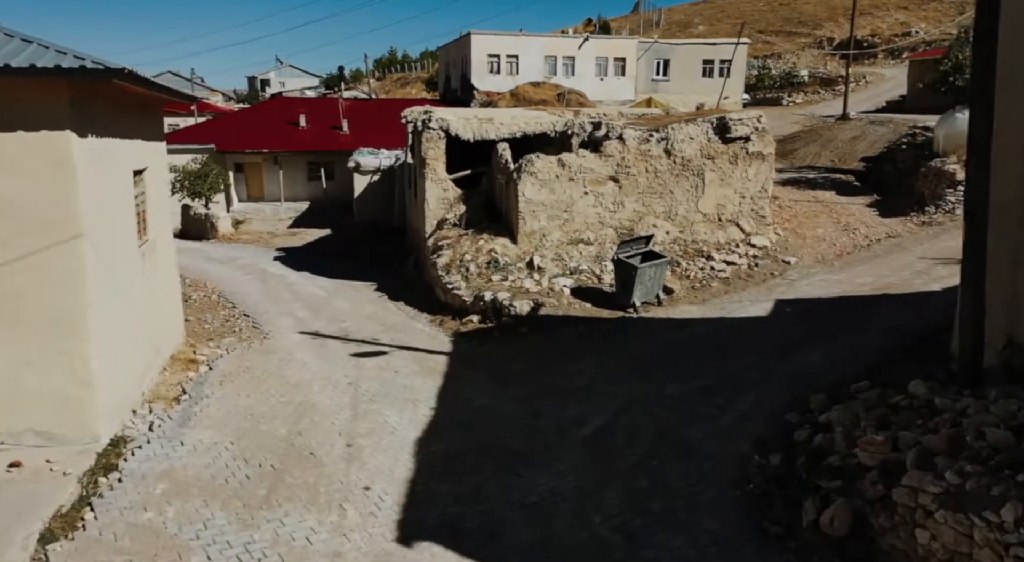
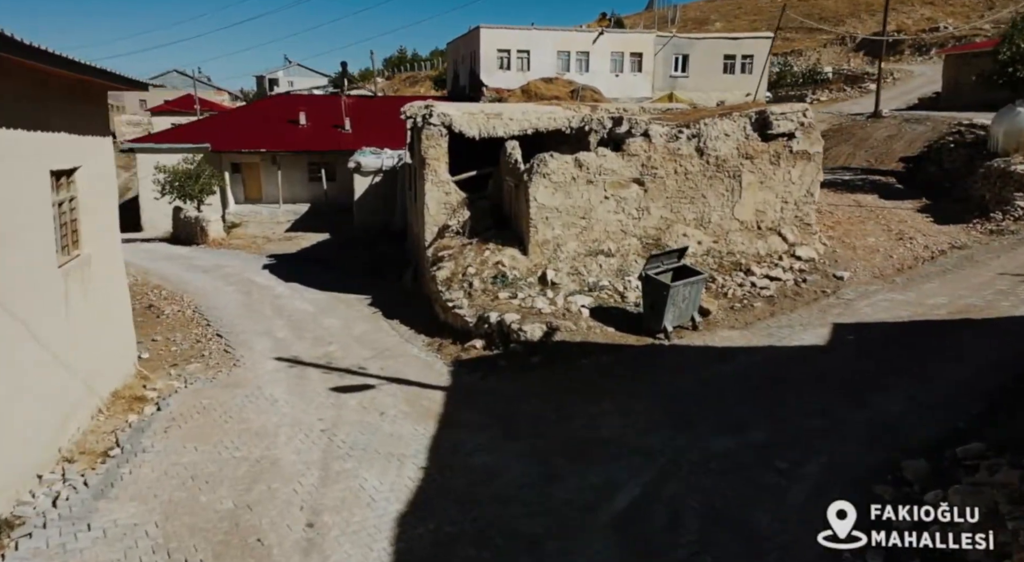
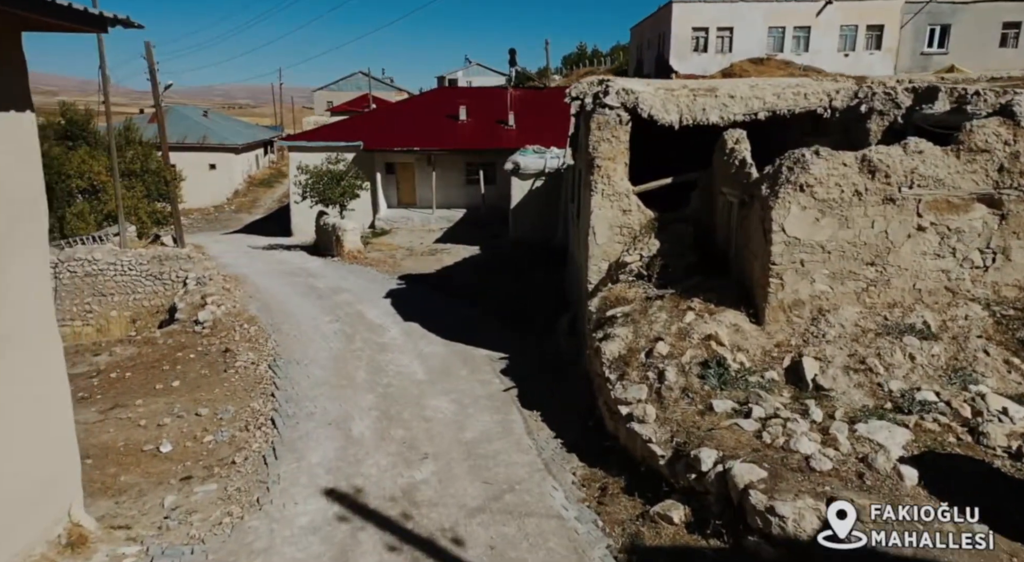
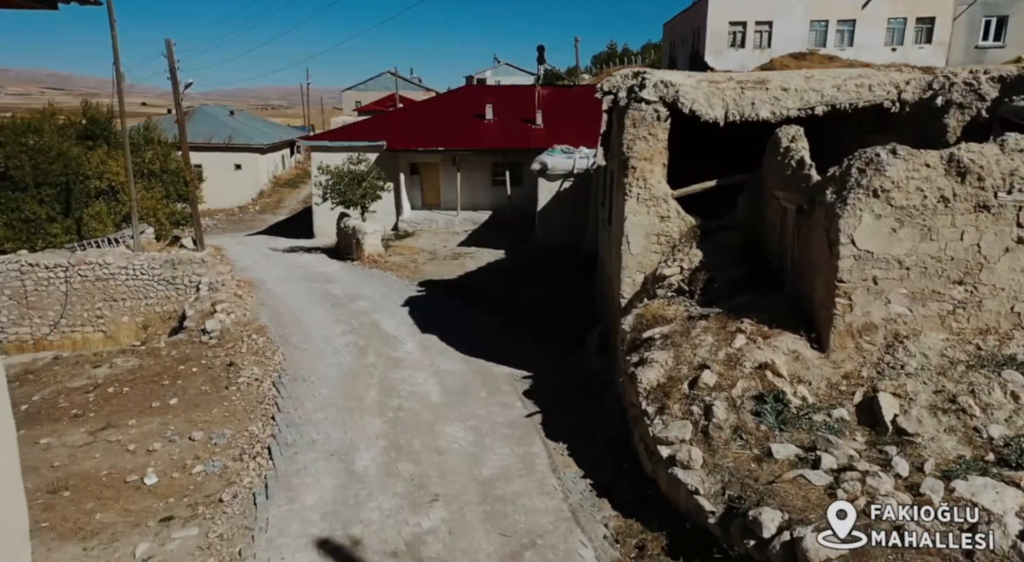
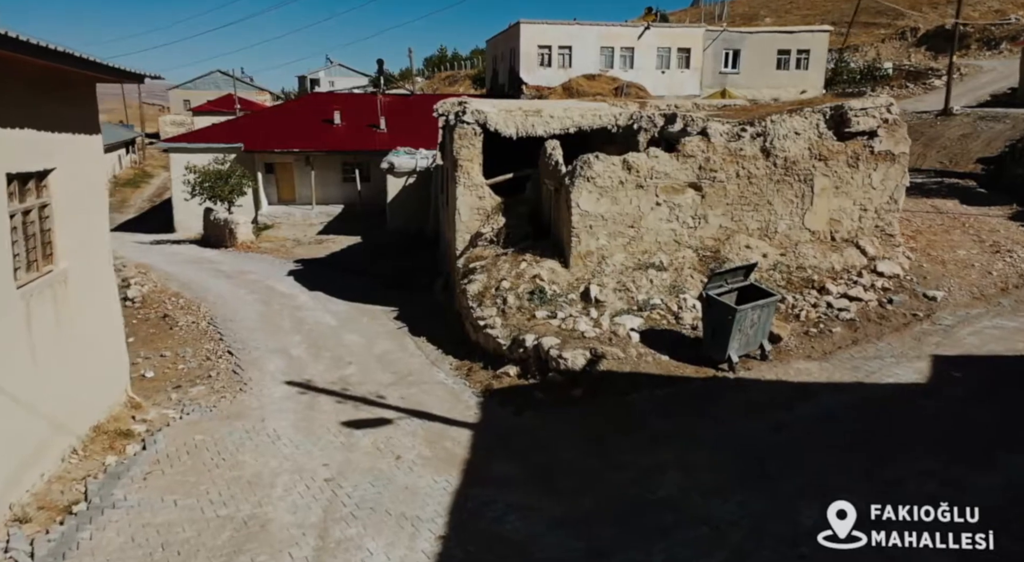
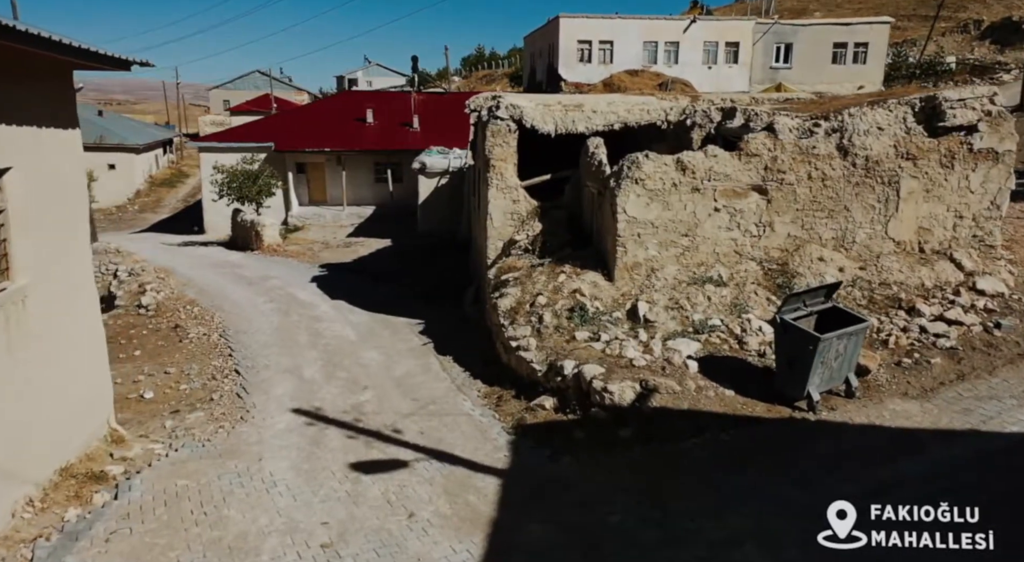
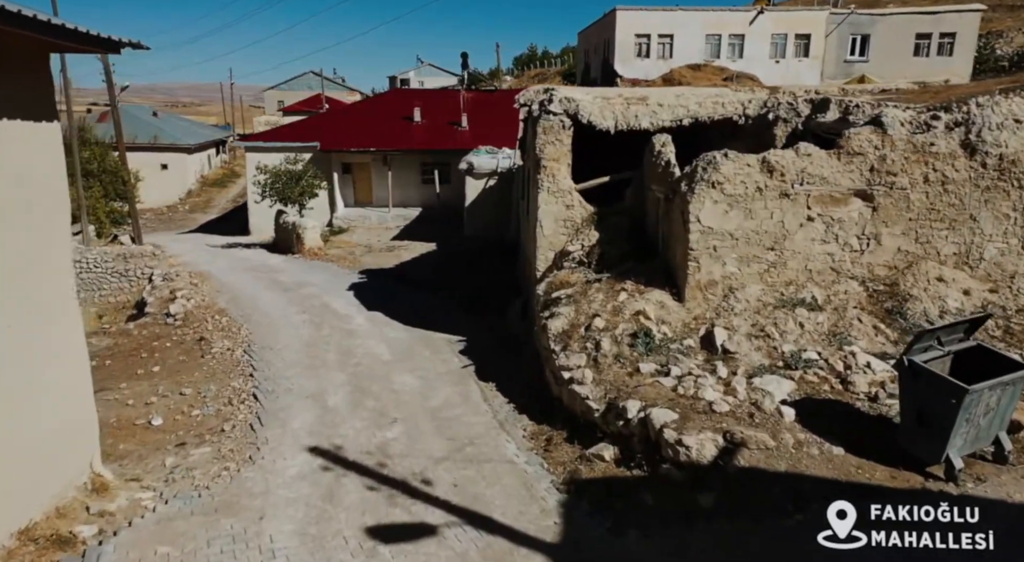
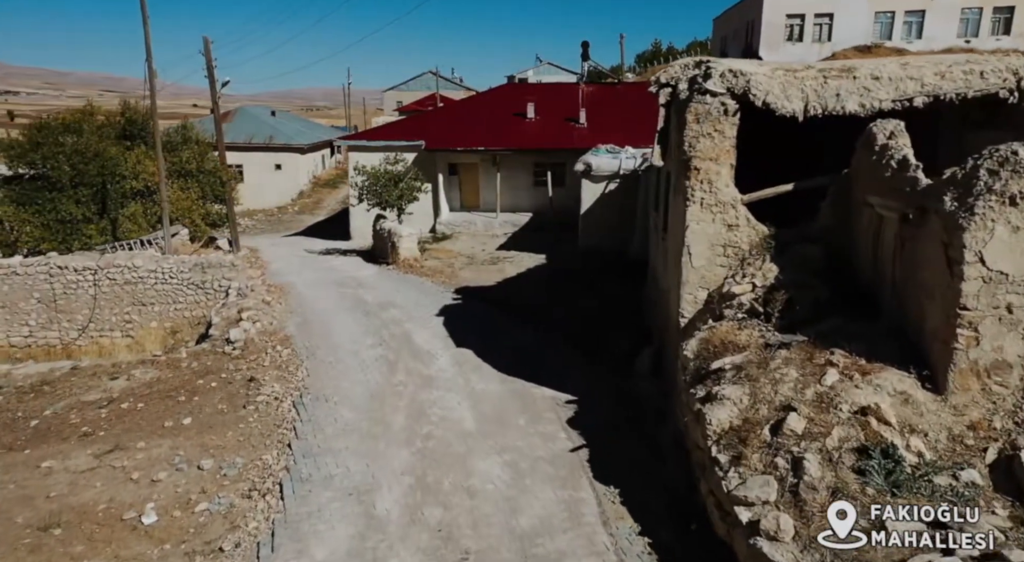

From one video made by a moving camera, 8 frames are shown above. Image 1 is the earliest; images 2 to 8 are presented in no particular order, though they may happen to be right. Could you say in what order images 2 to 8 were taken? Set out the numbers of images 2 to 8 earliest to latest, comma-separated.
2, 5, 6, 7, 3, 4, 8
